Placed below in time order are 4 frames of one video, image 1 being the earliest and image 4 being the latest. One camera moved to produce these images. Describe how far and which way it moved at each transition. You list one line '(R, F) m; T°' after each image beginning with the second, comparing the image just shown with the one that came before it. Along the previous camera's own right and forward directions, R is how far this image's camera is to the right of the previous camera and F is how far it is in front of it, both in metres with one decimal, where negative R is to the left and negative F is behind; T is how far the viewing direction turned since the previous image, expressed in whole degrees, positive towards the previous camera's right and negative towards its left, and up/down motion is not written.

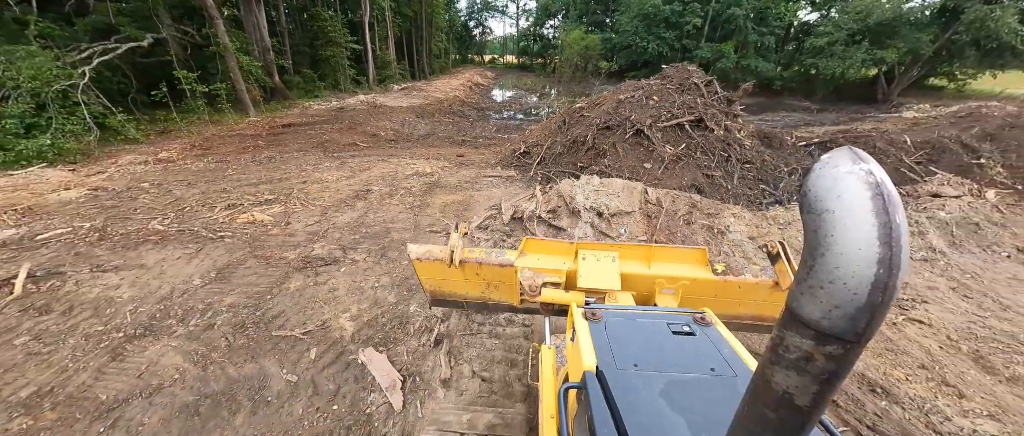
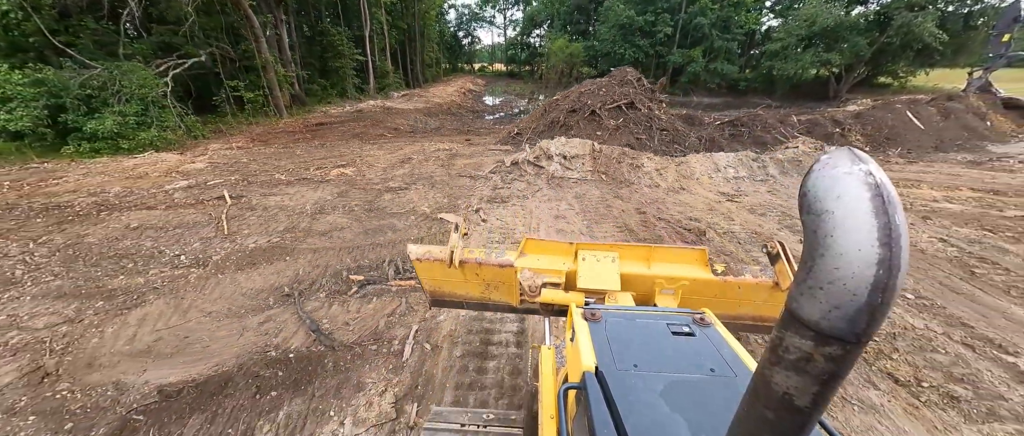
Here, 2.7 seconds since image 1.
(-0.2, -2.4) m; +1°
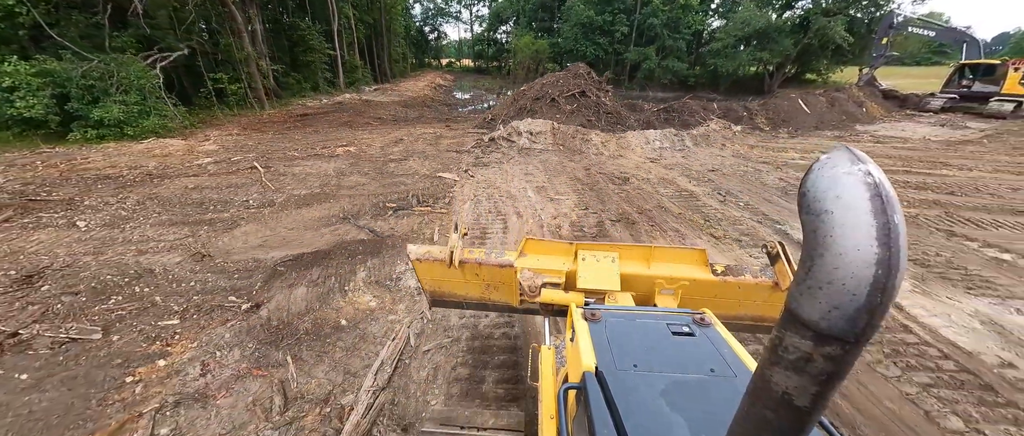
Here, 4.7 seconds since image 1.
(-0.2, -1.7) m; +5°
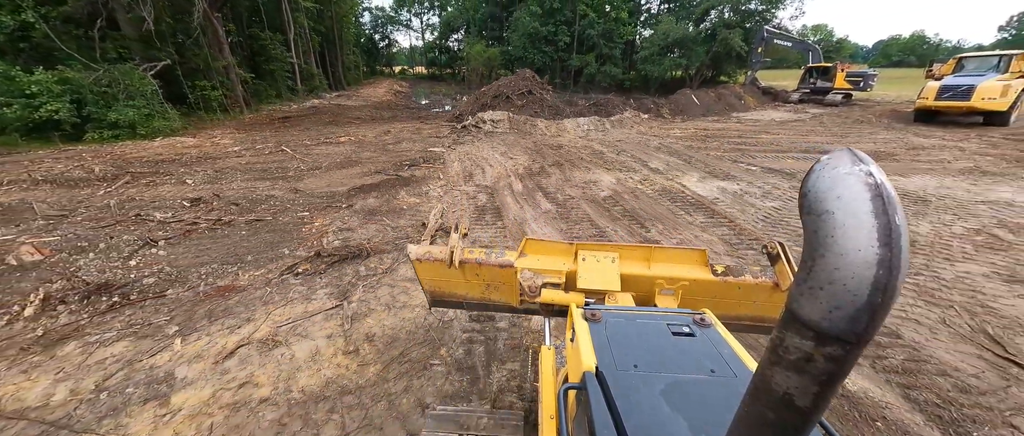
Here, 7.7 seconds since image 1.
(-0.4, -2.7) m; +7°
